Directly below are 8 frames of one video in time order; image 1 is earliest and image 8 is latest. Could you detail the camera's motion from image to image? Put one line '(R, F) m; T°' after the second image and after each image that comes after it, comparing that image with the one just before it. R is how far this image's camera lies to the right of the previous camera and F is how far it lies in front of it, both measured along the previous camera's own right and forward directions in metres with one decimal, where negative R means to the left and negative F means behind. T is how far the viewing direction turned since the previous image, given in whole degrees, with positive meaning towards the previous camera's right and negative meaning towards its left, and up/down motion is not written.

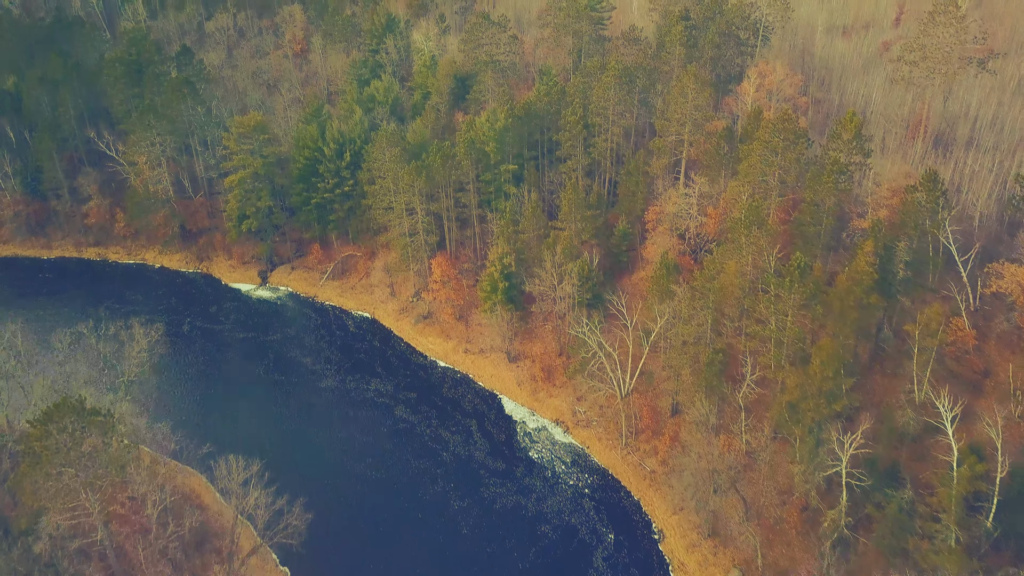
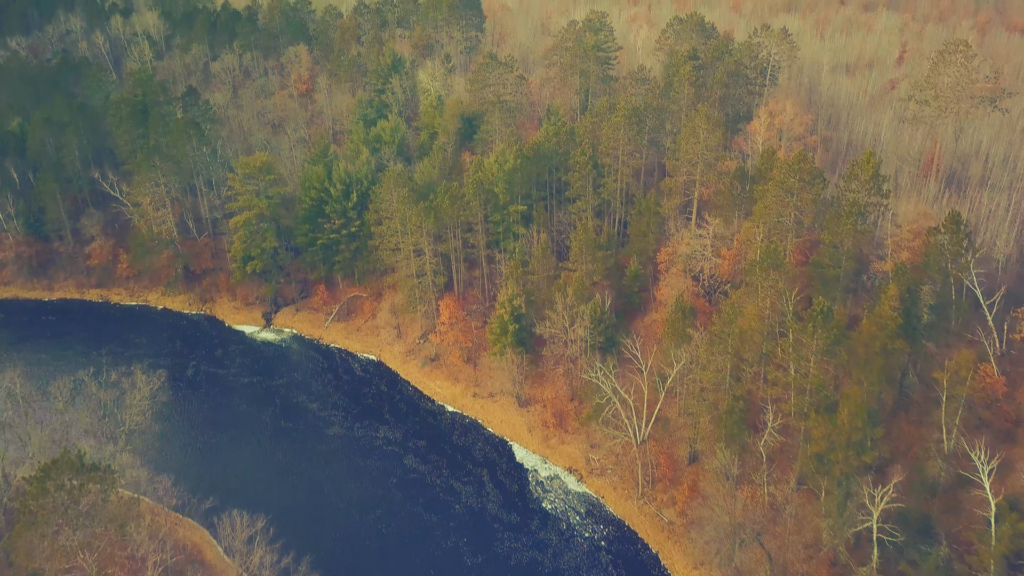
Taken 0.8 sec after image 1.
(-0.5, +0.8) m; 0°
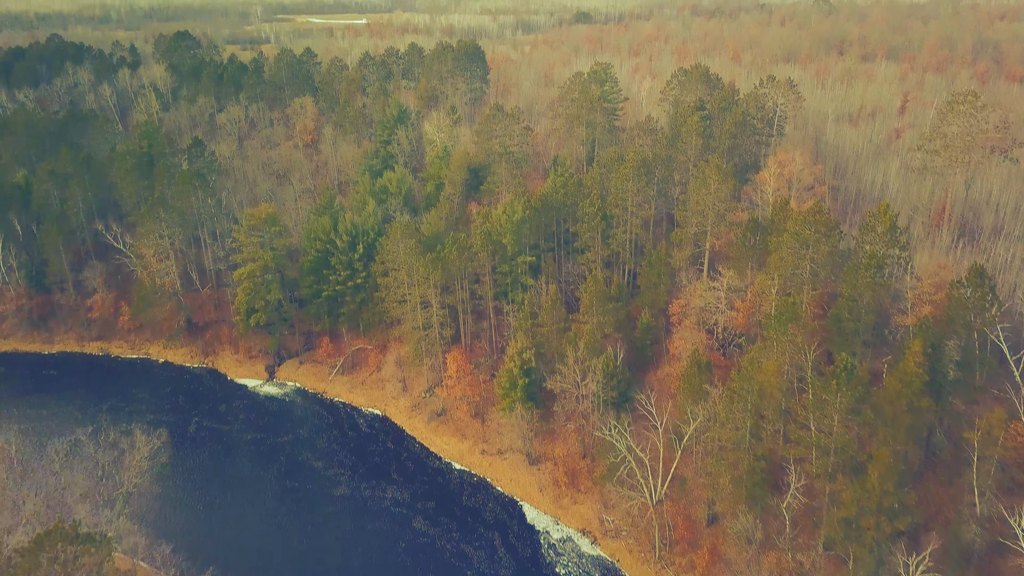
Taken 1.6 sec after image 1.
(-0.4, +0.8) m; 0°
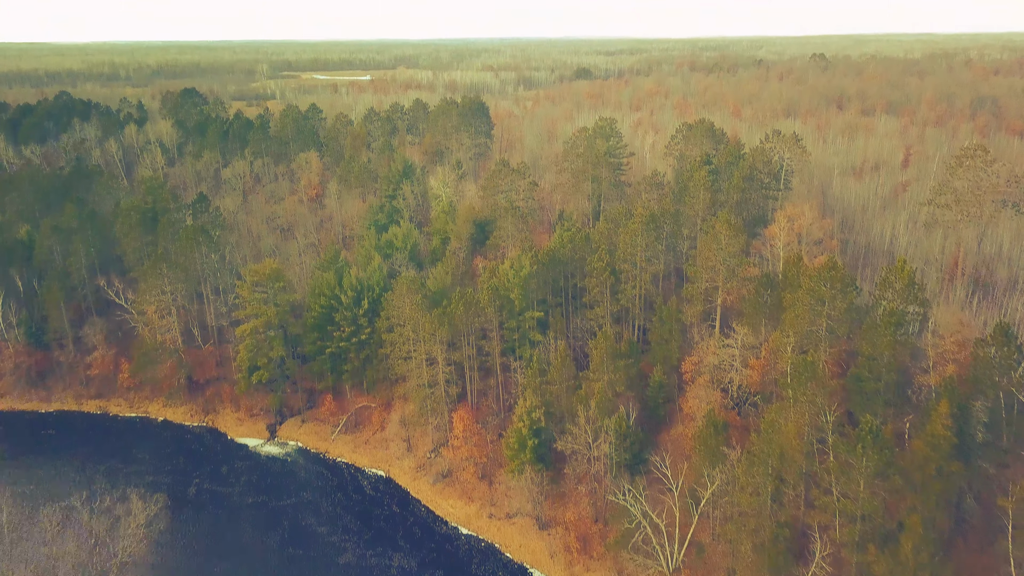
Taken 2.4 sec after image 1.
(-0.4, +0.8) m; 0°
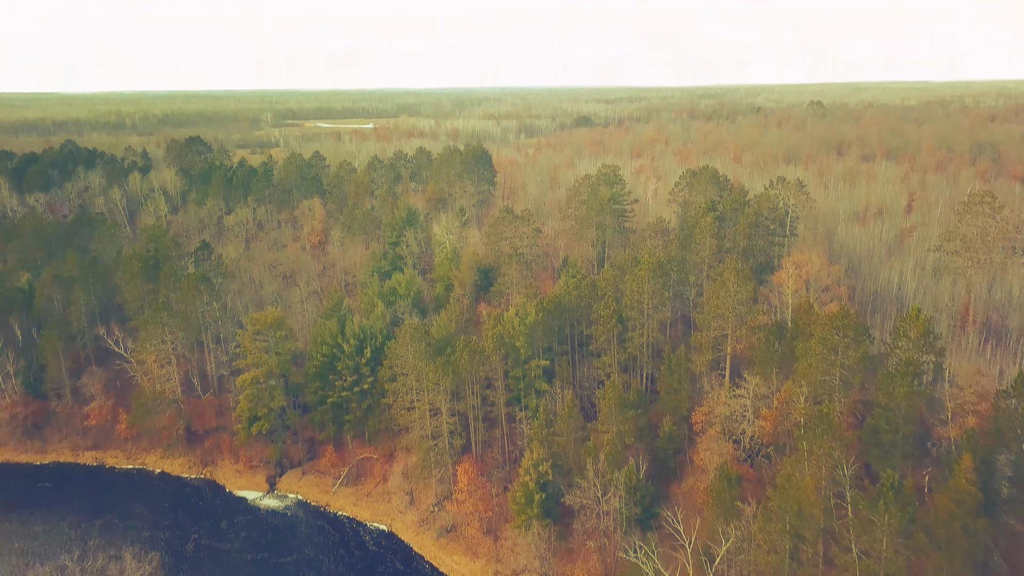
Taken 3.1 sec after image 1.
(-0.2, +0.6) m; 0°
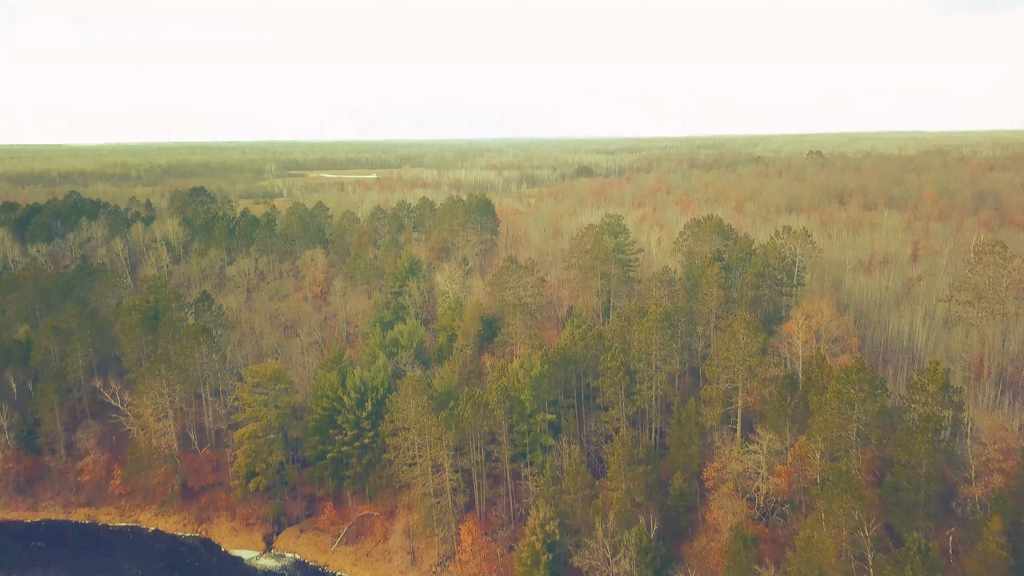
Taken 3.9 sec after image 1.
(-0.2, +0.8) m; 0°
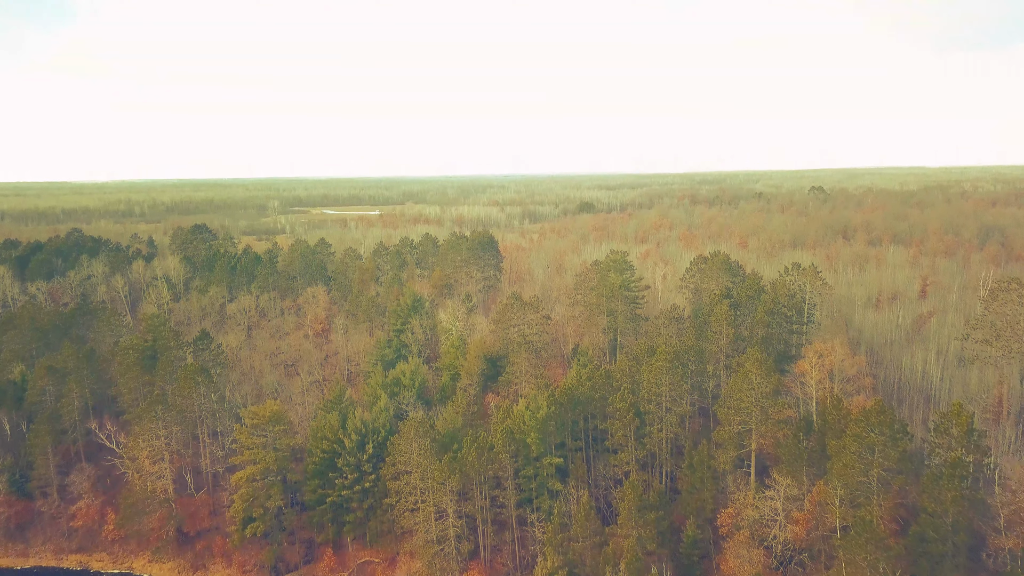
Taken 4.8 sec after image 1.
(-0.2, +1.0) m; 0°
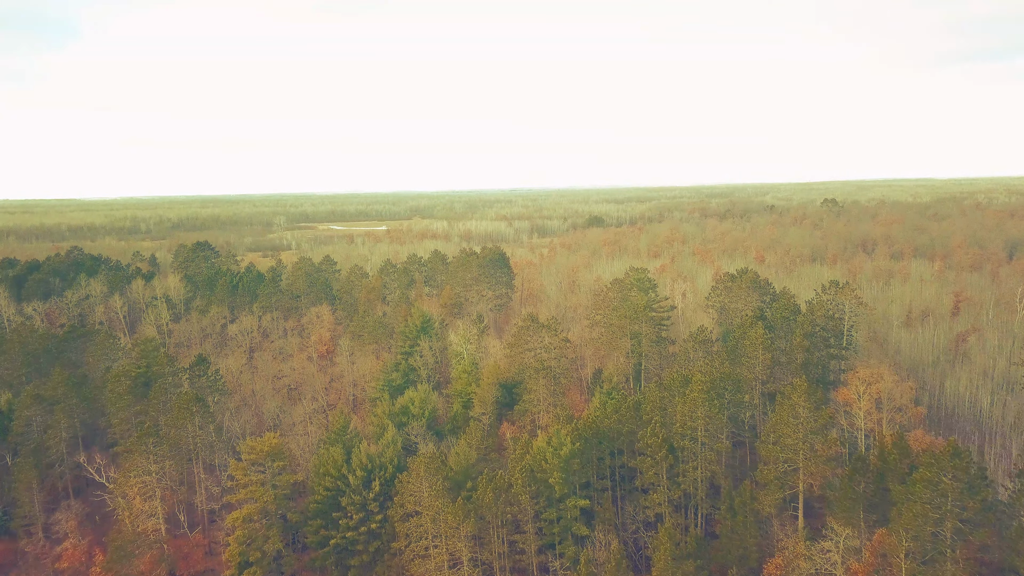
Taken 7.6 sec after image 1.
(-0.6, +3.6) m; -1°
